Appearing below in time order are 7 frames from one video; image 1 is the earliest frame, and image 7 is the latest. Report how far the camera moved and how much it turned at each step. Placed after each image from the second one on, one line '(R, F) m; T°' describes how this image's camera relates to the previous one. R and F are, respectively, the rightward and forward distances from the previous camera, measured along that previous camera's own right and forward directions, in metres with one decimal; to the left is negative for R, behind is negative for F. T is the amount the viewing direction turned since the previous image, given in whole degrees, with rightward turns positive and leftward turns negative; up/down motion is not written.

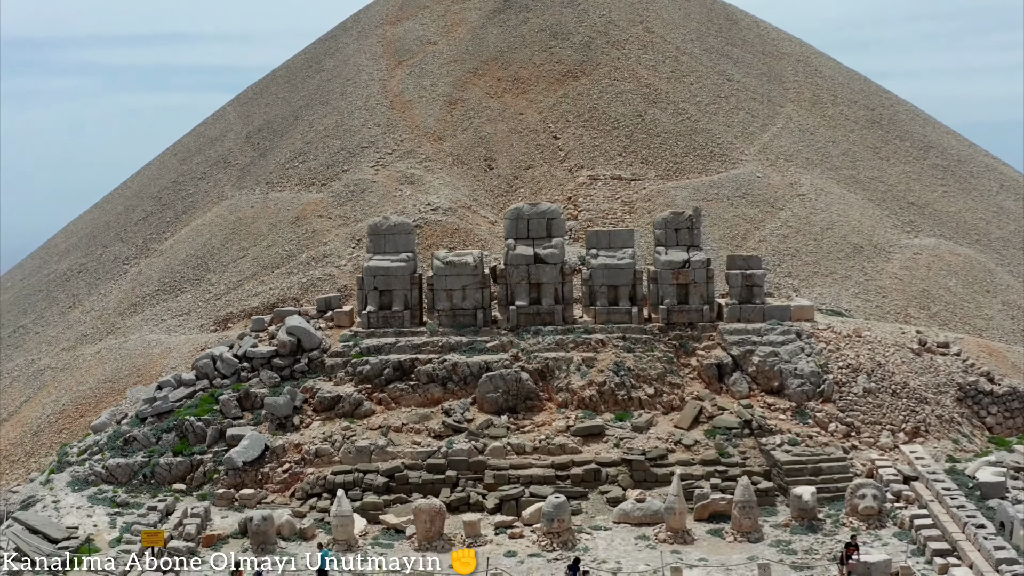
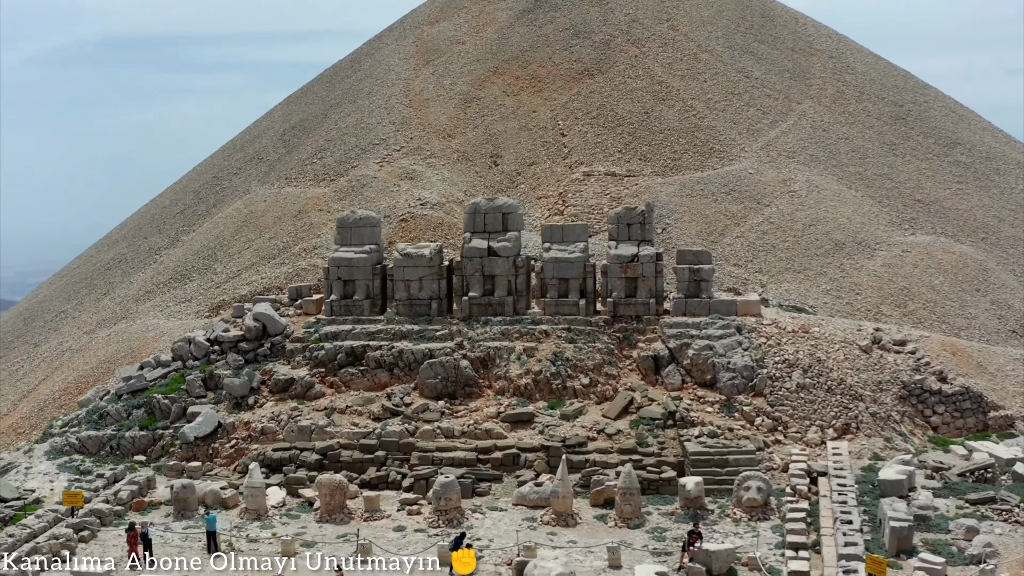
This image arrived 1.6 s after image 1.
(+3.2, -0.5) m; -8°
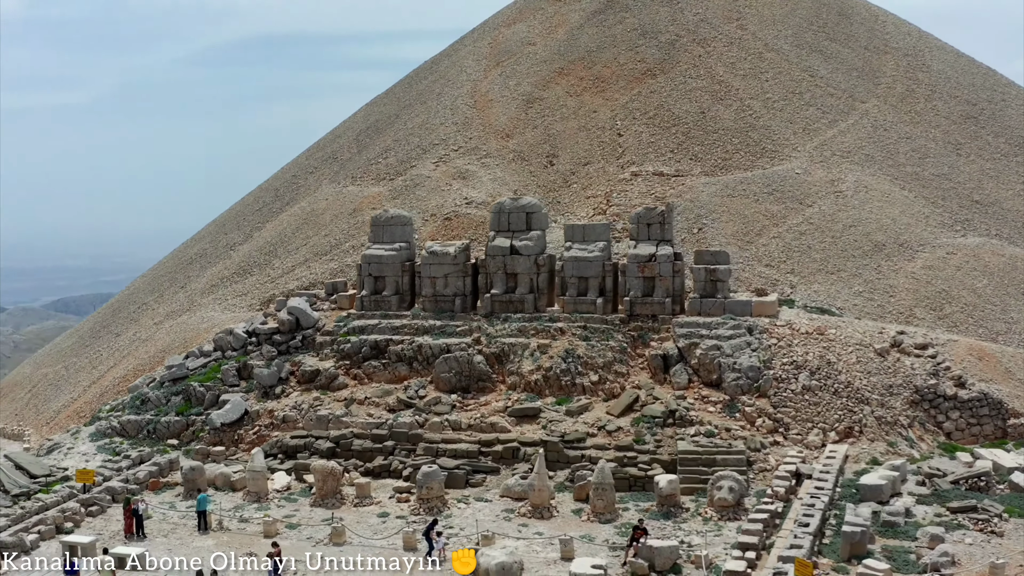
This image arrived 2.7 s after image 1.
(+2.2, -0.3) m; -8°
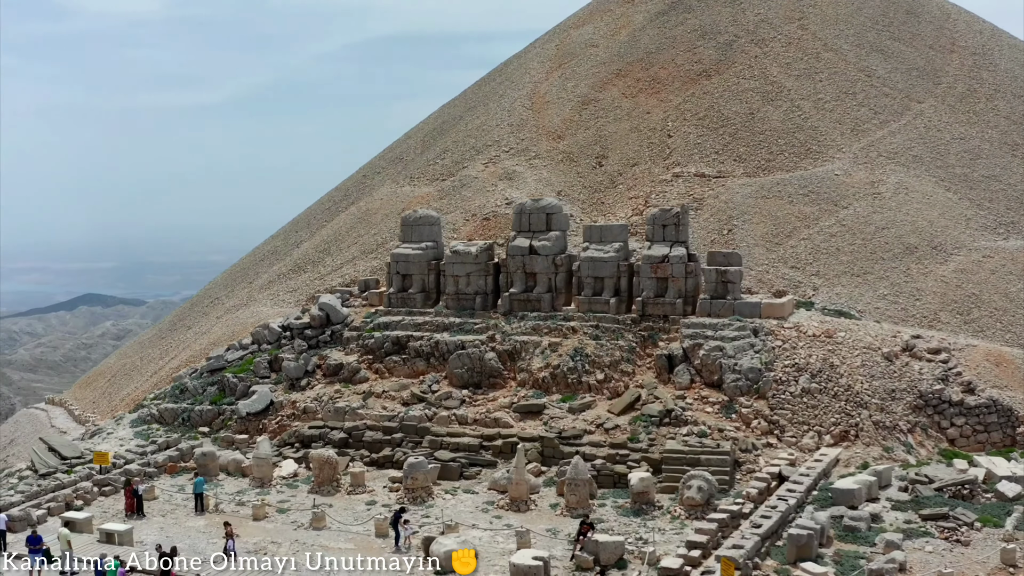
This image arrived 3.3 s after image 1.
(+2.1, -0.3) m; -7°
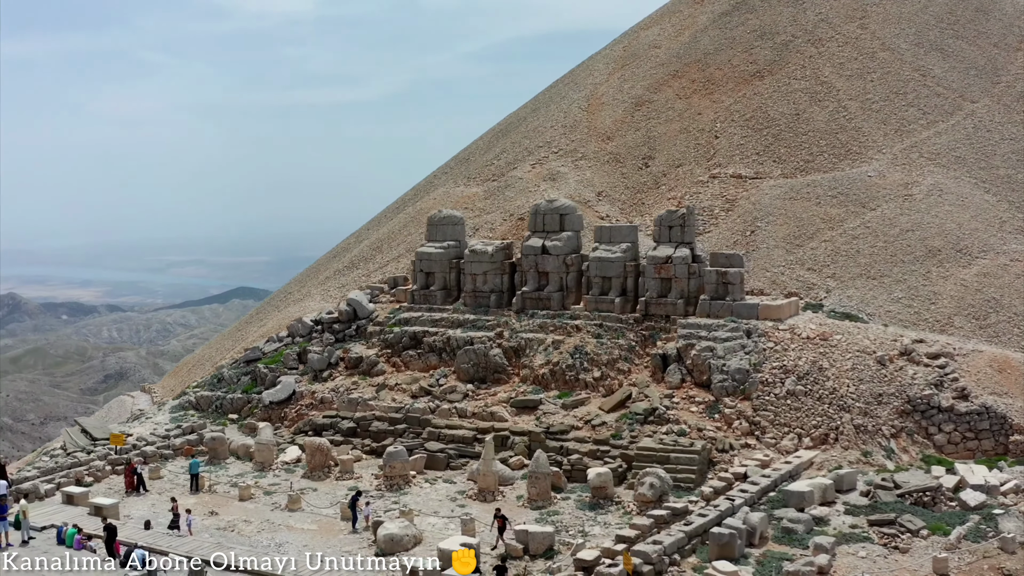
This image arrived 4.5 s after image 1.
(+2.6, -0.3) m; -8°
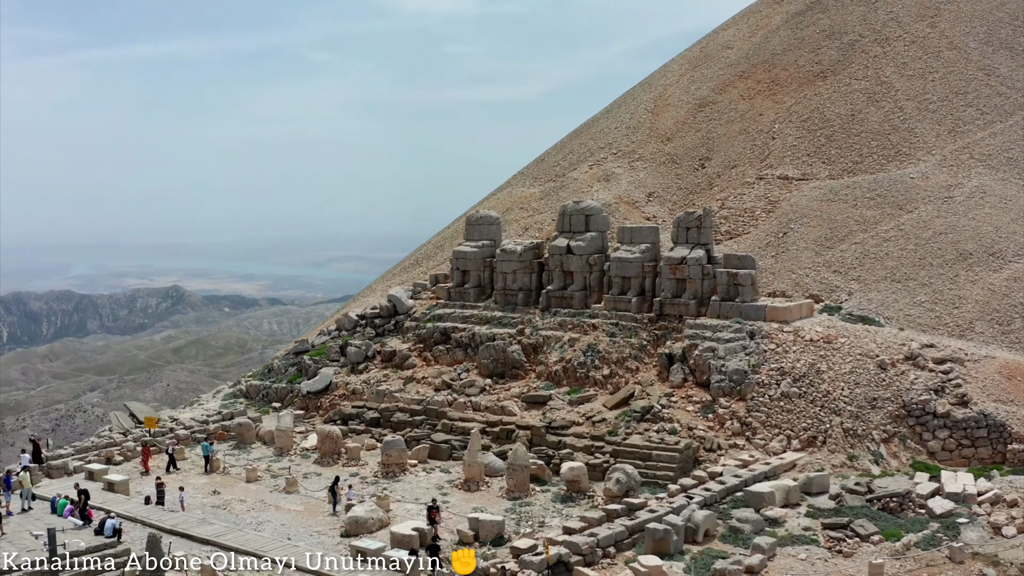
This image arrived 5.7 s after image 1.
(+2.5, -0.3) m; -8°
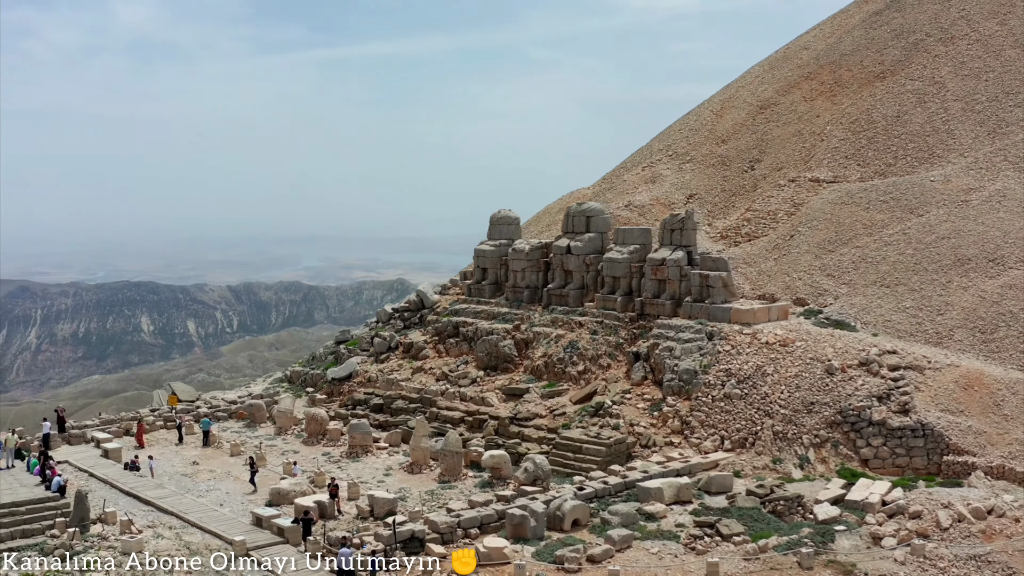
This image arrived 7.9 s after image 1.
(+4.3, -0.3) m; -12°
